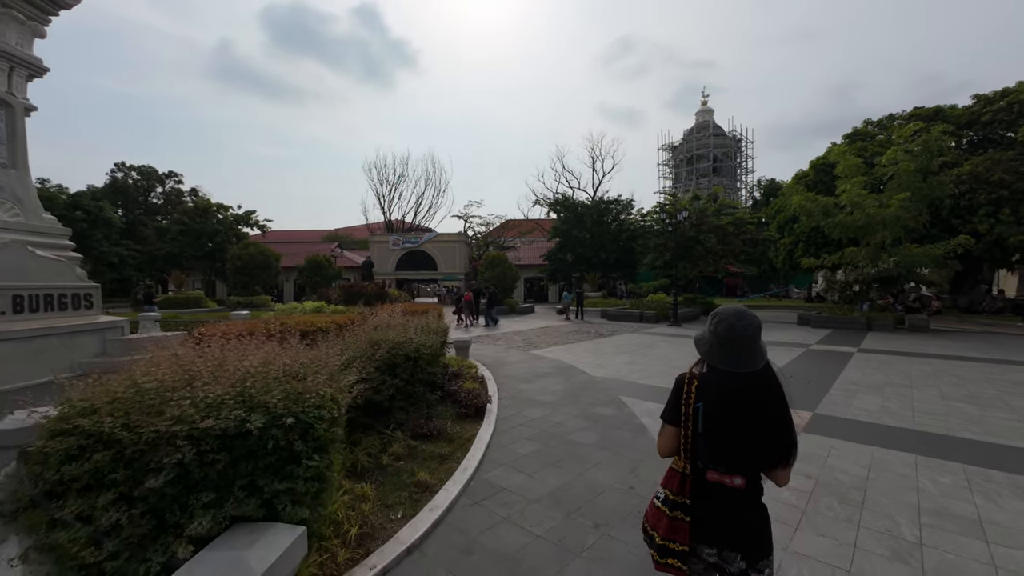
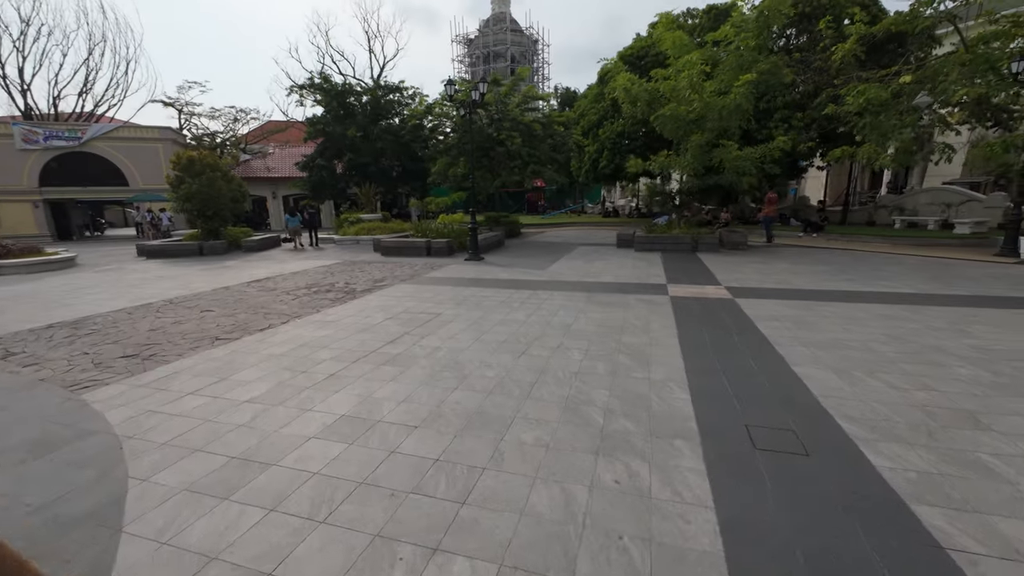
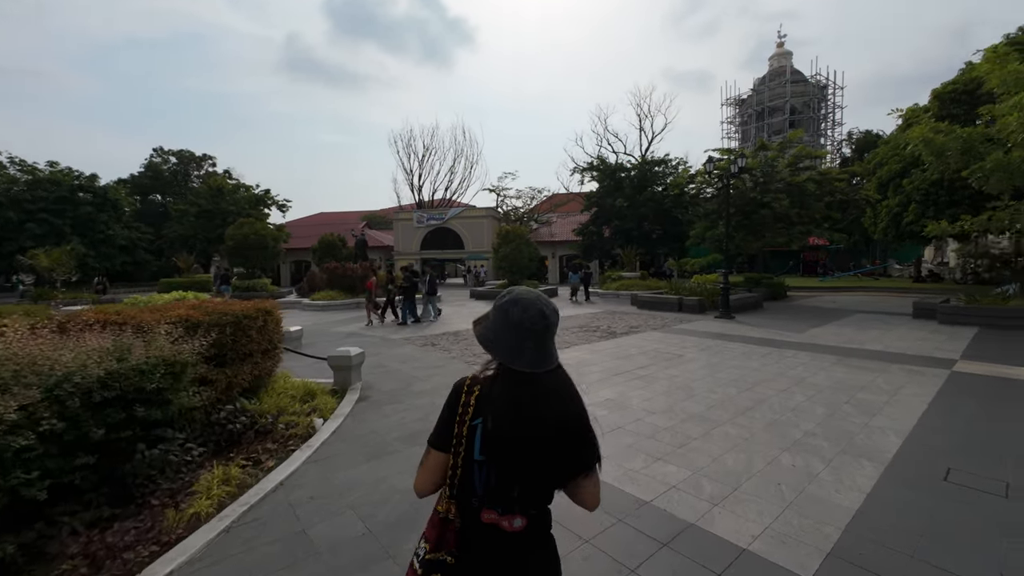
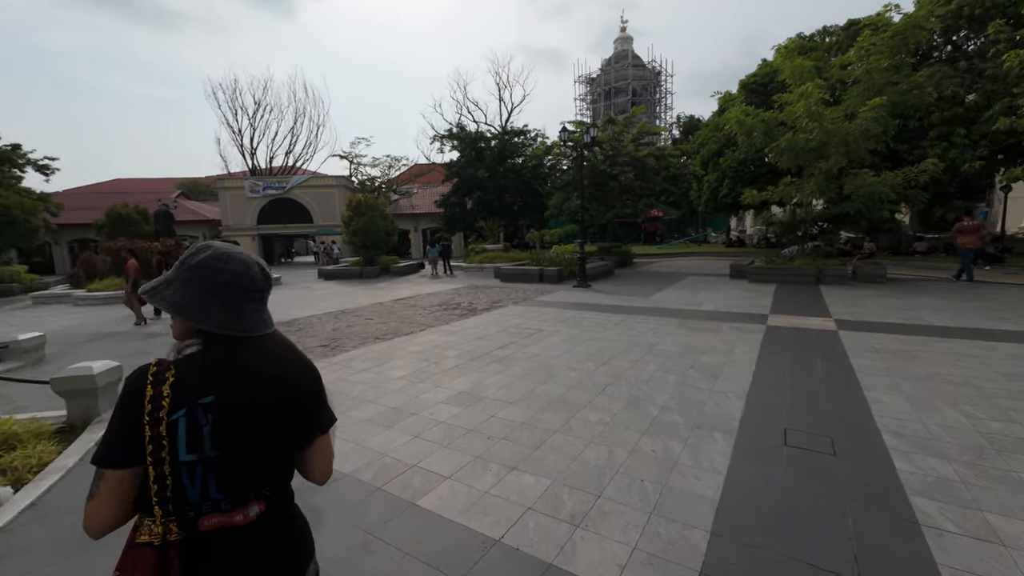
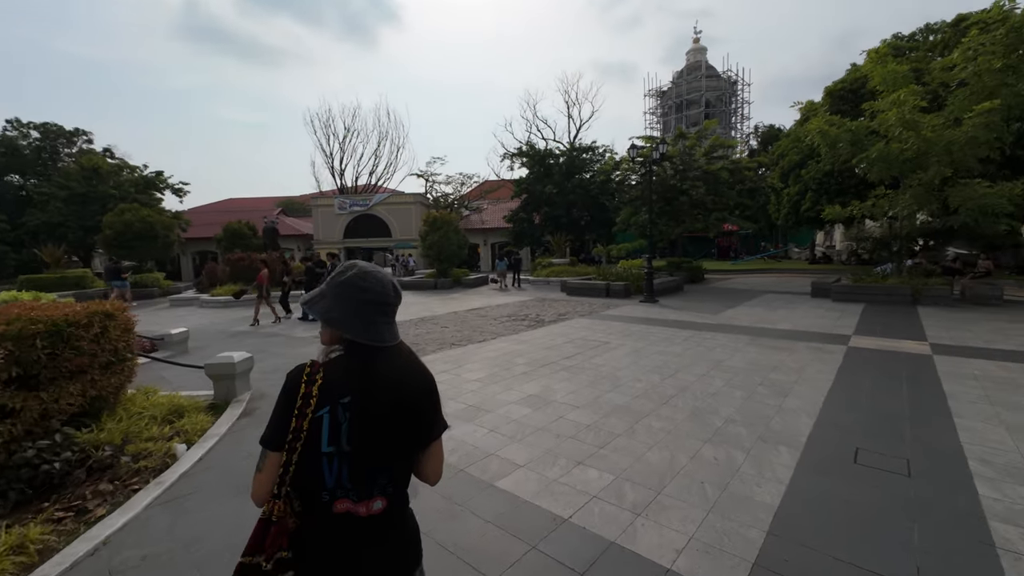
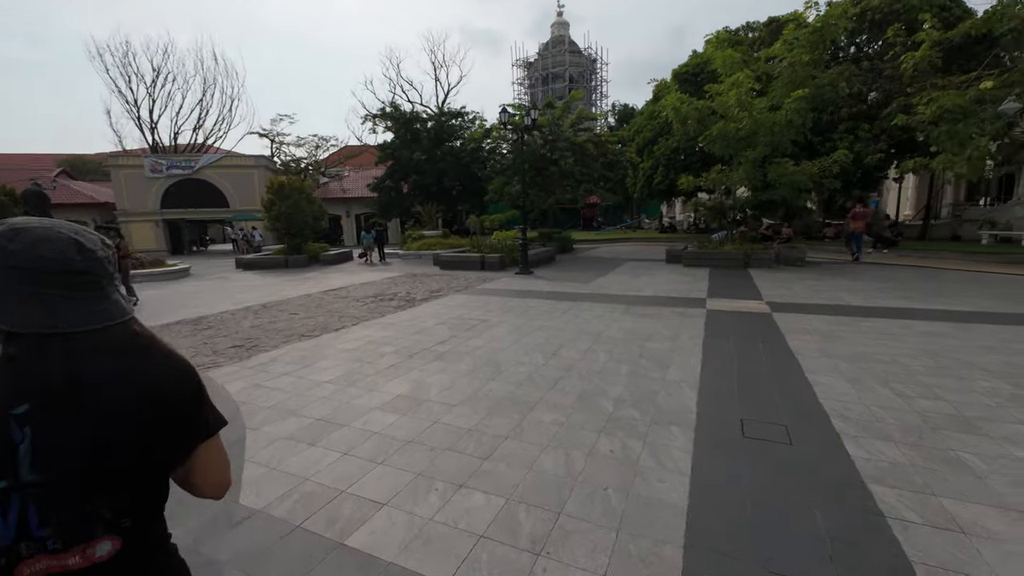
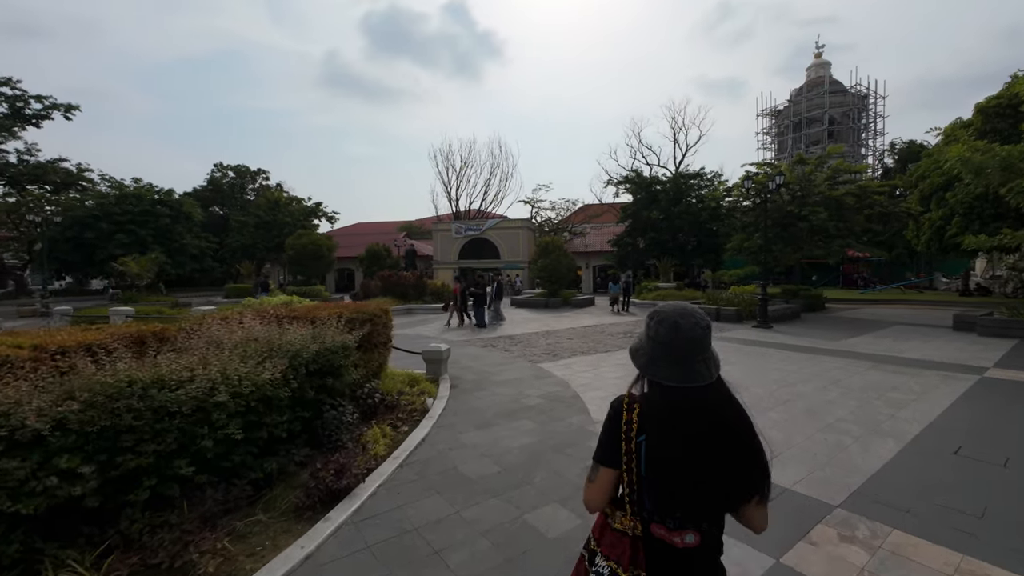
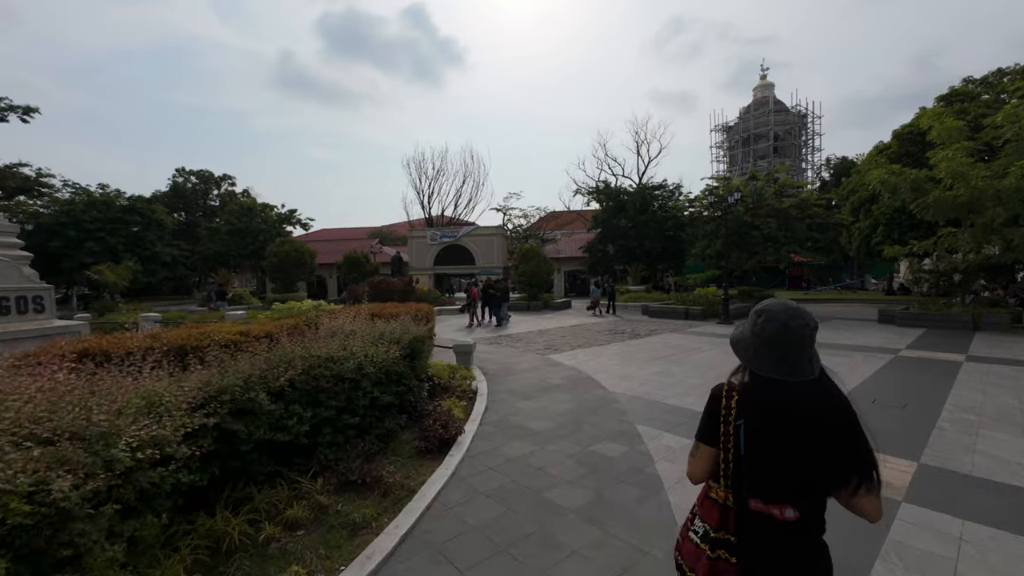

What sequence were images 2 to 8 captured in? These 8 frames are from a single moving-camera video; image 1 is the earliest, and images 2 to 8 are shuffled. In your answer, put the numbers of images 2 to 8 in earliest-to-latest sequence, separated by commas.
8, 7, 3, 5, 4, 6, 2
